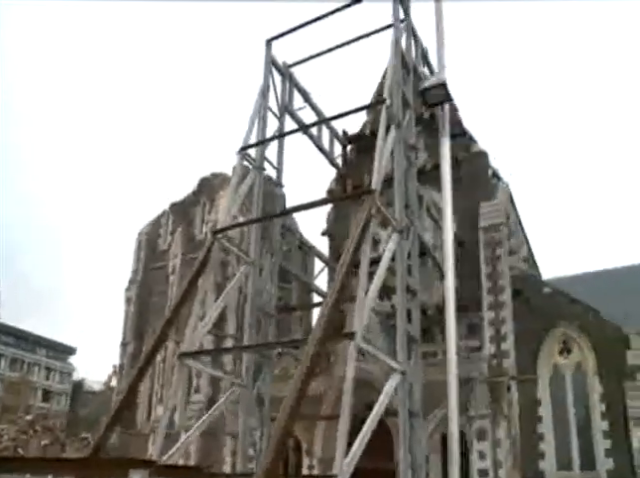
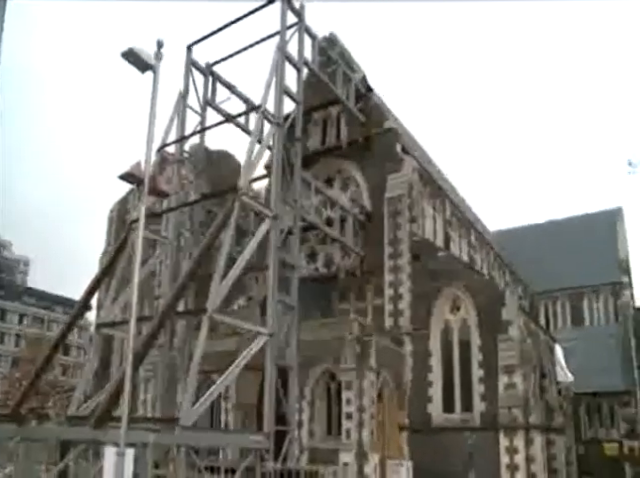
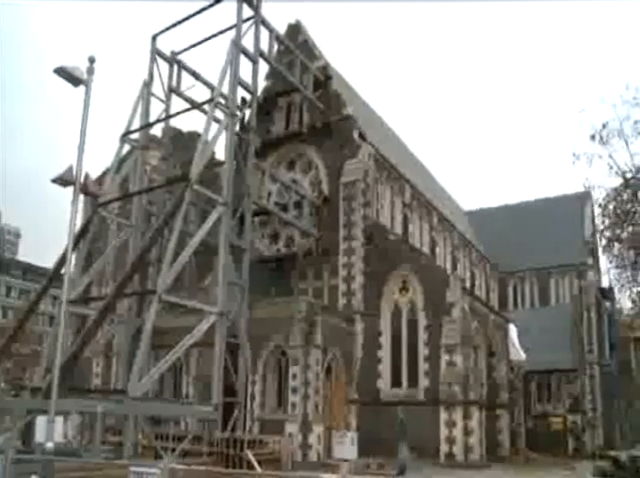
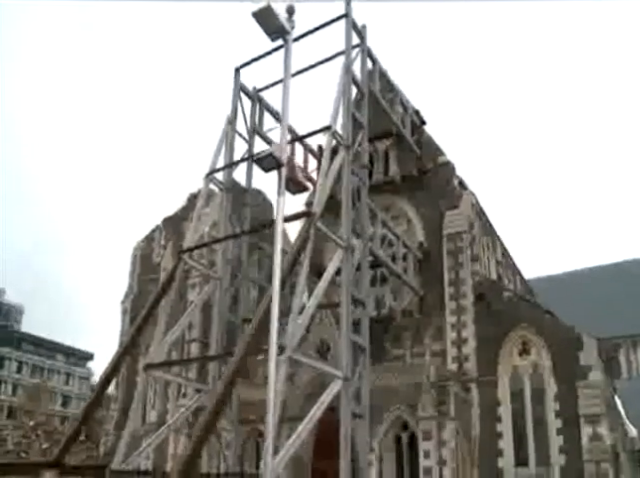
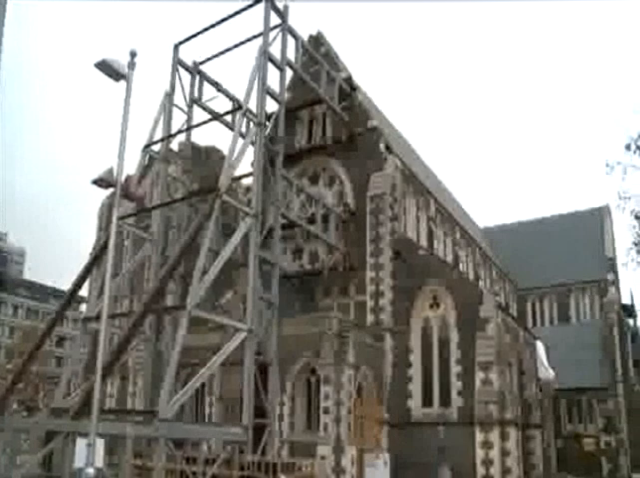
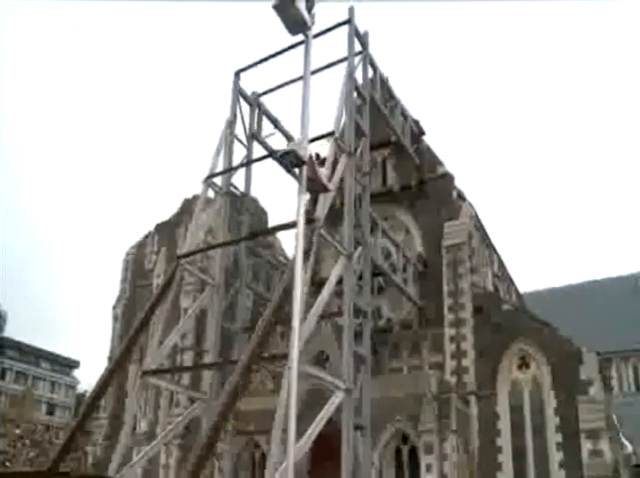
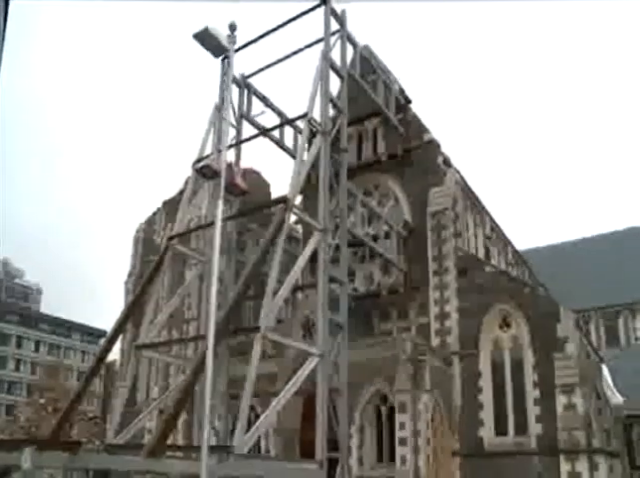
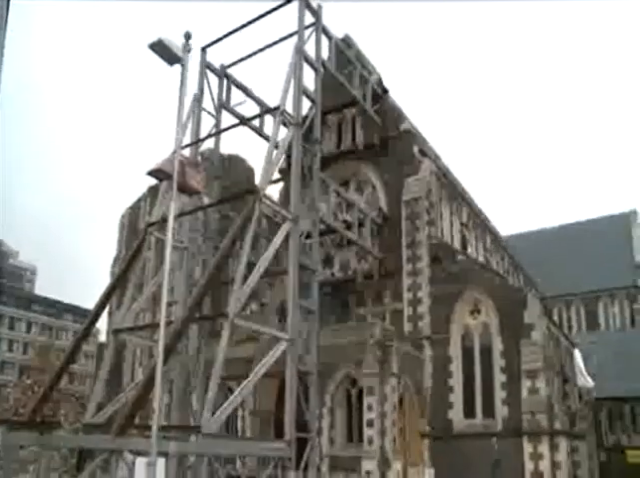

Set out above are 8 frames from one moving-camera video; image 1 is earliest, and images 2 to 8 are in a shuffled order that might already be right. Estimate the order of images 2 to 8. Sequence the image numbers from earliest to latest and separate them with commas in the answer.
6, 4, 7, 8, 2, 5, 3
